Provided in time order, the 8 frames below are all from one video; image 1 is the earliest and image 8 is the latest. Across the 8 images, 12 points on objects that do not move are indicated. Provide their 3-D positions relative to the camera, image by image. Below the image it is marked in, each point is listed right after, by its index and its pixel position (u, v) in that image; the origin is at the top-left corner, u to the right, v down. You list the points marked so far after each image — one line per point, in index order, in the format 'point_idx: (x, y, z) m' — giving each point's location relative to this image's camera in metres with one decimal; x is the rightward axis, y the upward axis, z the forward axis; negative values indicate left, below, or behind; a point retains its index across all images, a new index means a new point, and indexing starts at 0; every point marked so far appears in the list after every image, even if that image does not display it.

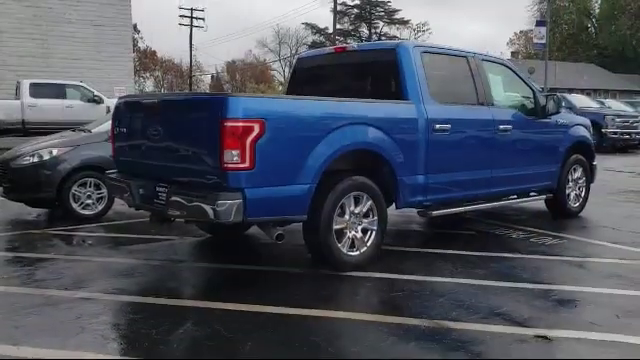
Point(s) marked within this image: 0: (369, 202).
0: (+0.5, -0.2, +6.0) m
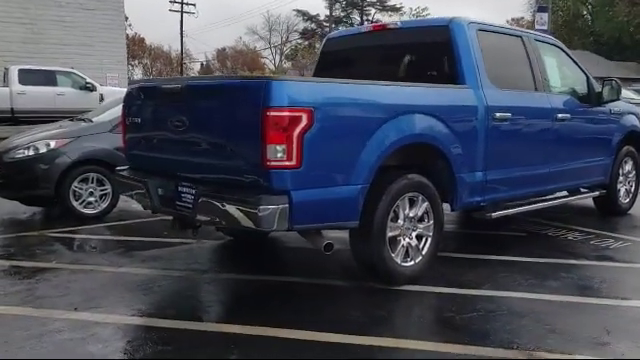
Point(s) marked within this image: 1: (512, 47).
0: (+0.9, -0.2, +5.2) m
1: (+2.1, +1.4, +6.3) m
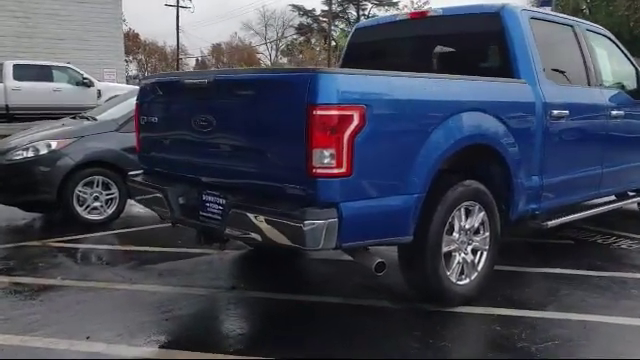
0: (+1.2, -0.3, +4.6) m
1: (+2.4, +1.4, +5.7) m
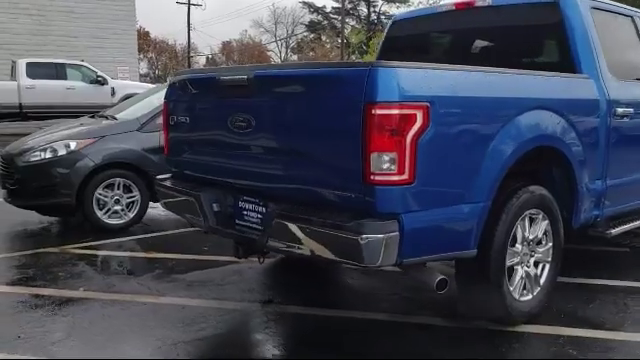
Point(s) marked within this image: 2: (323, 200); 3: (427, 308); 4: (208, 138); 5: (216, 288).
0: (+1.6, -0.3, +4.2) m
1: (+2.7, +1.4, +5.3) m
2: (0.0, -0.1, +3.5) m
3: (+0.8, -1.0, +4.4) m
4: (-0.8, +0.3, +4.3) m
5: (-0.9, -0.9, +5.0) m
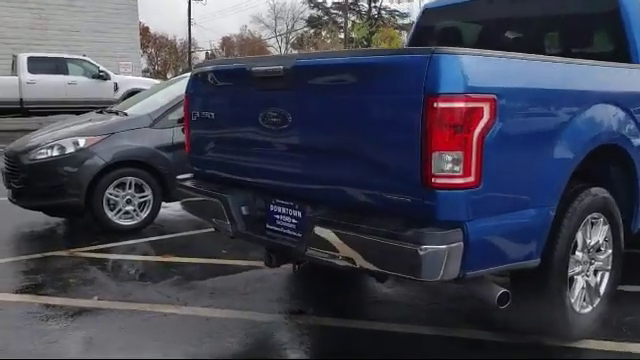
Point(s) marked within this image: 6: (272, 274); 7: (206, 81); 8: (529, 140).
0: (+1.8, -0.3, +3.8) m
1: (+3.0, +1.4, +4.9) m
2: (+0.3, -0.1, +3.2) m
3: (+1.1, -1.0, +4.1) m
4: (-0.6, +0.3, +4.0) m
5: (-0.6, -0.9, +4.6) m
6: (-0.4, -0.8, +5.1) m
7: (-0.8, +0.7, +4.2) m
8: (+1.1, +0.2, +3.1) m
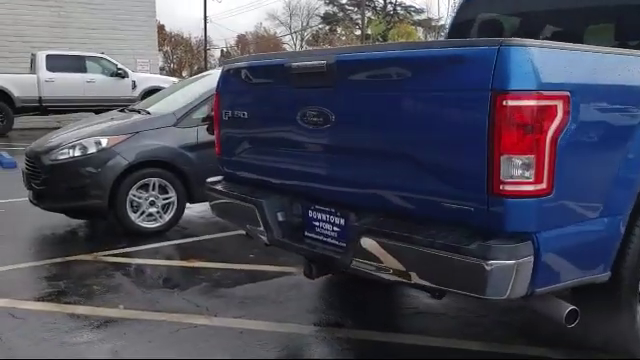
0: (+2.1, -0.3, +3.5) m
1: (+3.3, +1.3, +4.6) m
2: (+0.5, -0.2, +2.9) m
3: (+1.3, -1.0, +3.8) m
4: (-0.3, +0.3, +3.7) m
5: (-0.3, -0.9, +4.4) m
6: (-0.1, -0.8, +4.9) m
7: (-0.5, +0.7, +3.9) m
8: (+1.3, +0.2, +2.8) m
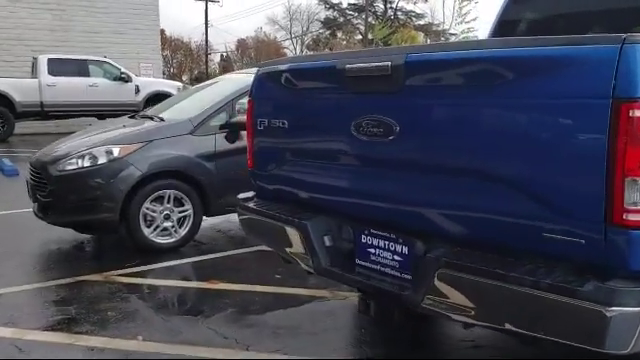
0: (+2.4, -0.4, +3.0) m
1: (+3.5, +1.2, +4.1) m
2: (+0.8, -0.3, +2.4) m
3: (+1.6, -1.1, +3.3) m
4: (0.0, +0.2, +3.3) m
5: (-0.1, -1.0, +3.9) m
6: (+0.2, -0.9, +4.4) m
7: (-0.3, +0.6, +3.5) m
8: (+1.6, +0.1, +2.3) m
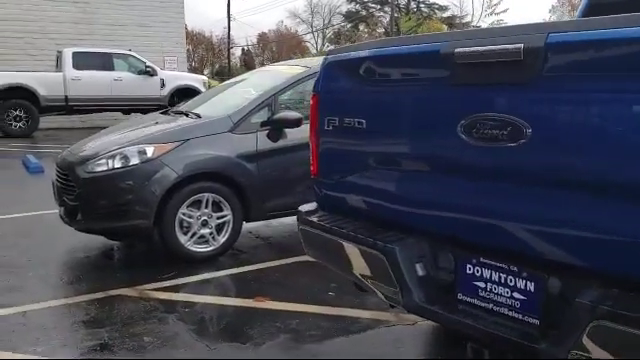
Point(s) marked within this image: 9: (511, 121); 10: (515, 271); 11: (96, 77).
0: (+2.8, -0.5, +2.3) m
1: (+4.0, +1.2, +3.4) m
2: (+1.2, -0.3, +1.8) m
3: (+2.0, -1.2, +2.7) m
4: (+0.4, +0.1, +2.6) m
5: (+0.4, -1.1, +3.3) m
6: (+0.6, -1.0, +3.8) m
7: (+0.1, +0.5, +2.9) m
8: (+2.0, 0.0, +1.6) m
9: (+0.7, +0.2, +2.2) m
10: (+0.8, -0.3, +2.2) m
11: (-5.9, +2.8, +15.8) m
